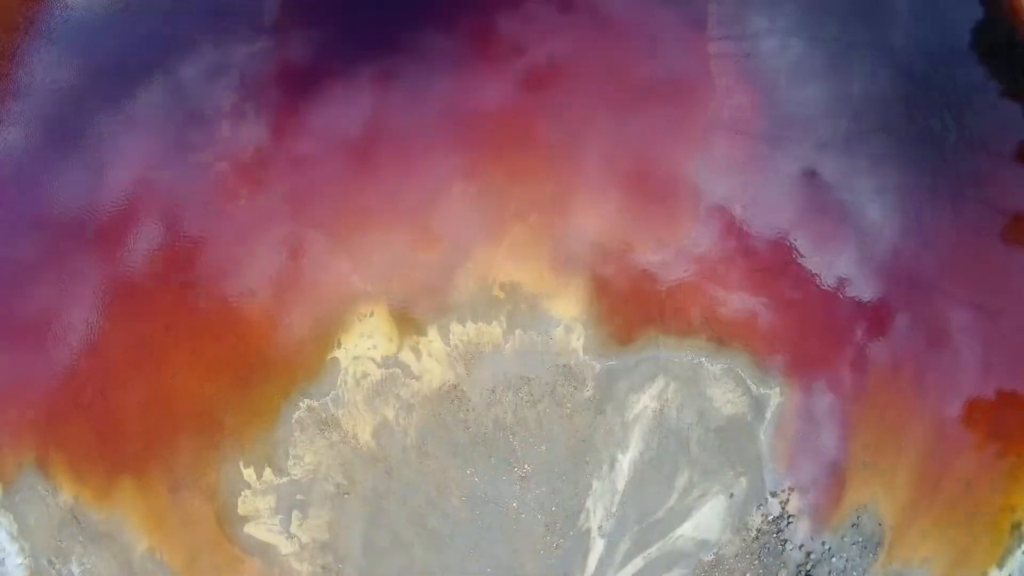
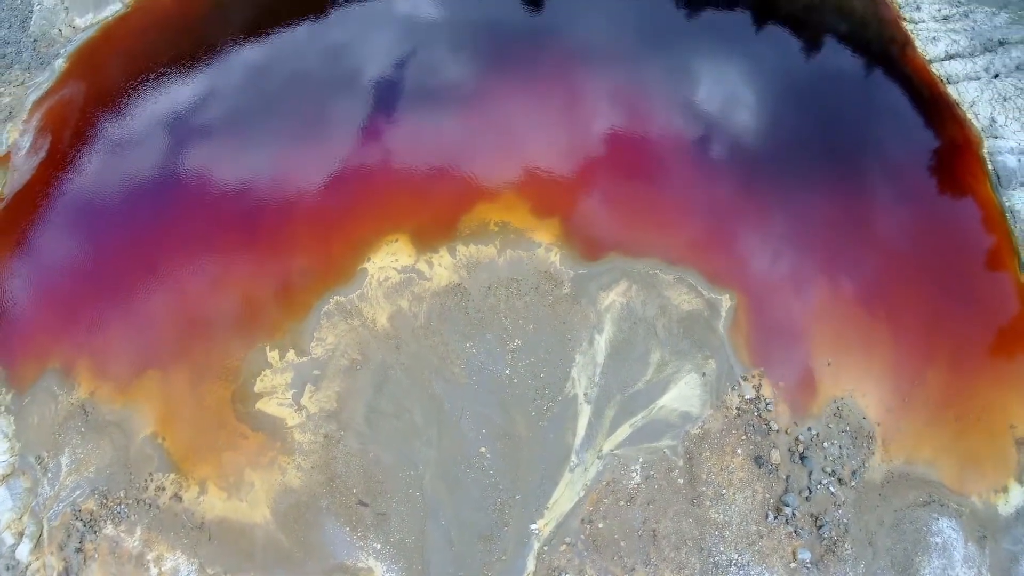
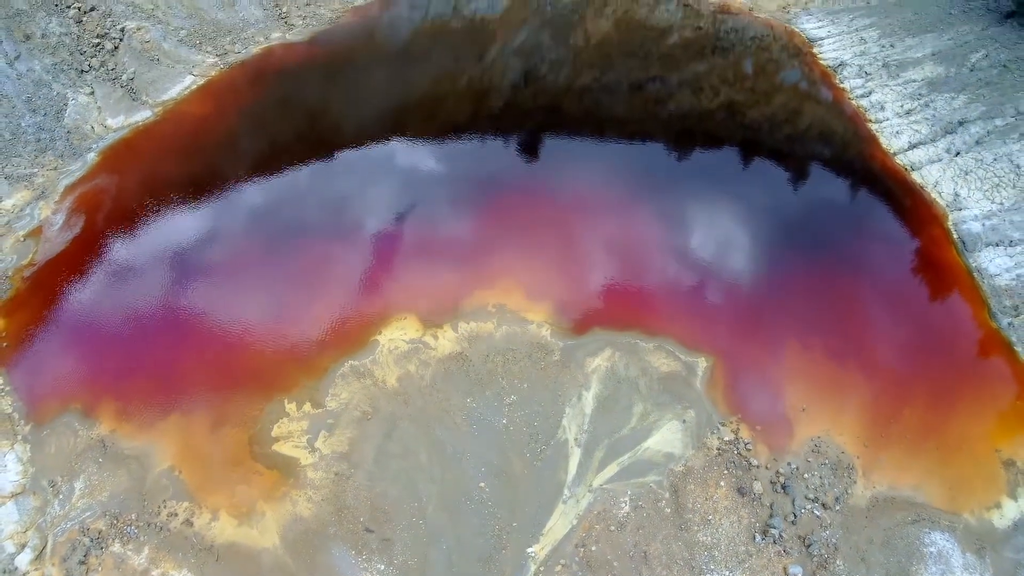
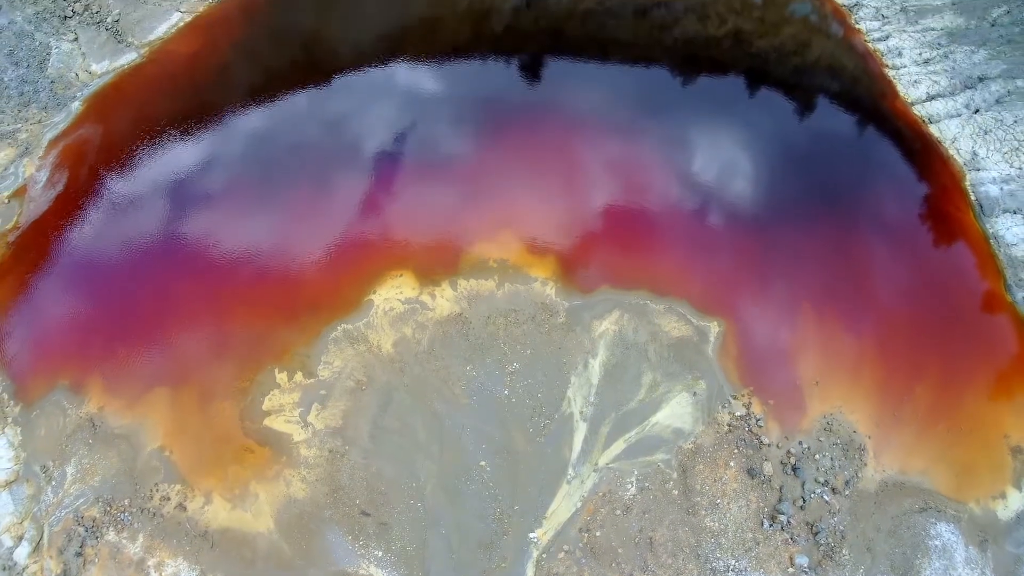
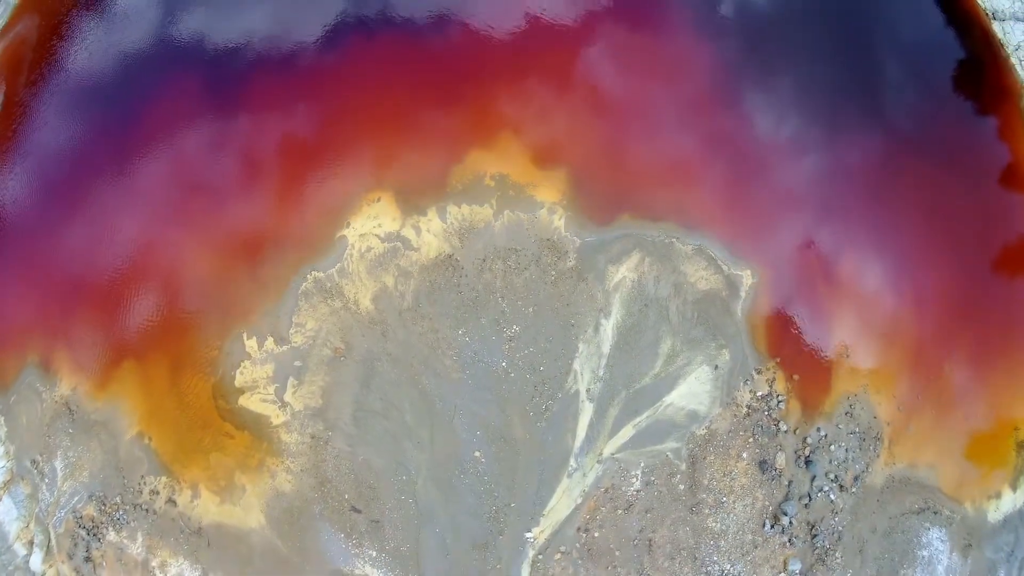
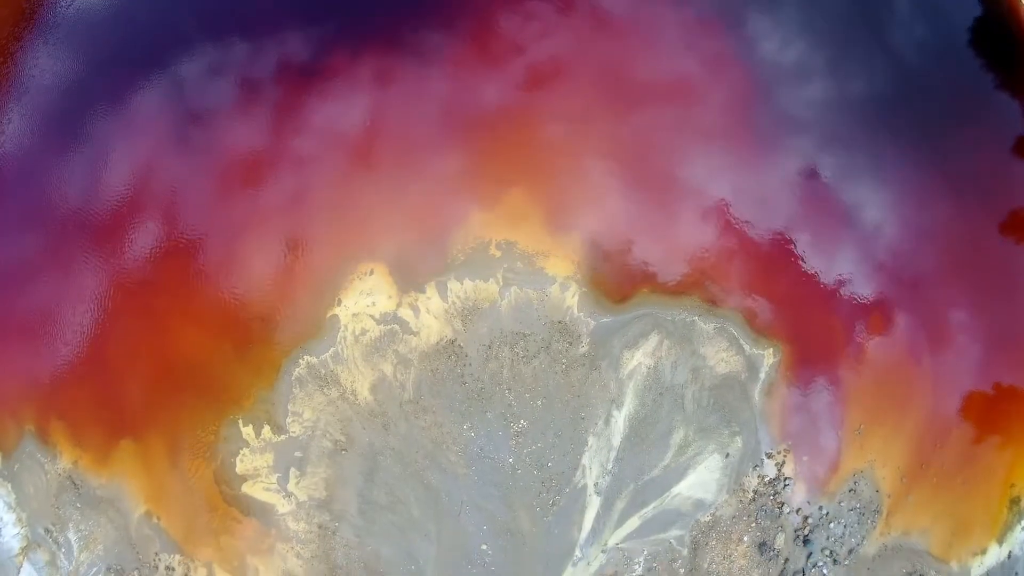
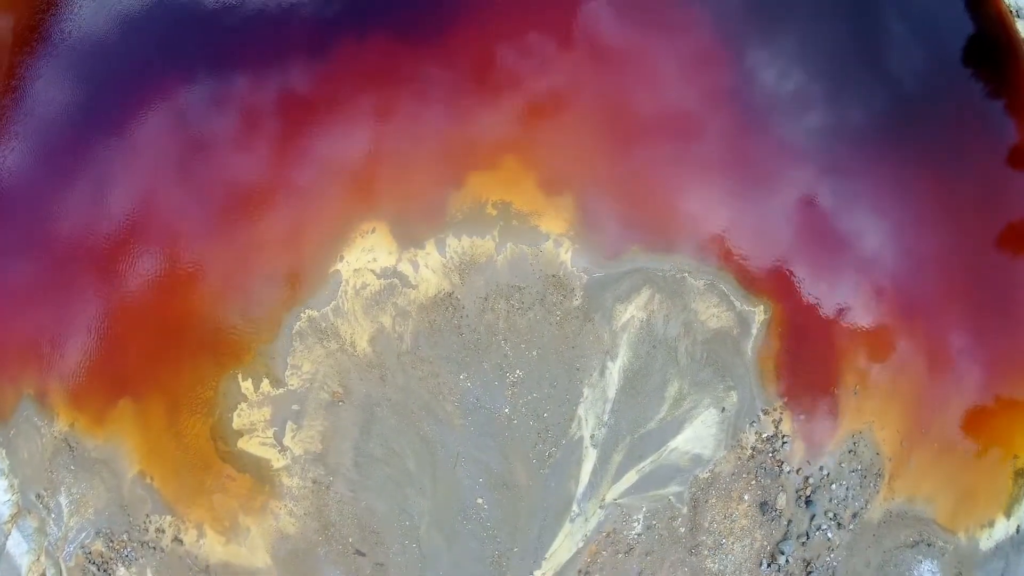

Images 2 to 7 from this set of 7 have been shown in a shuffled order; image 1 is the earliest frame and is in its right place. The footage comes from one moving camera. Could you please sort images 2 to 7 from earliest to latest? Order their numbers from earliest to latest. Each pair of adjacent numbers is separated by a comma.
6, 7, 5, 2, 4, 3
